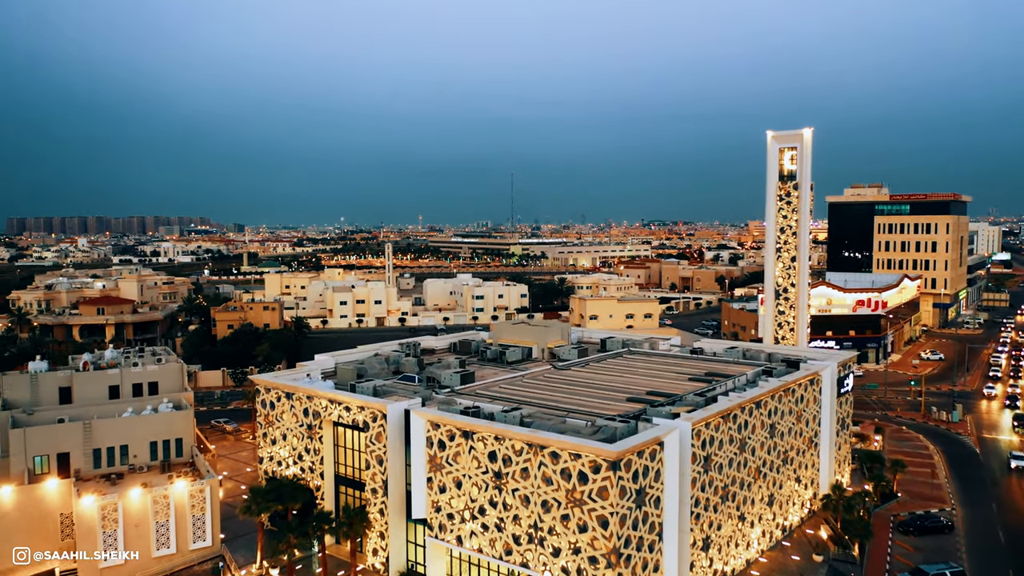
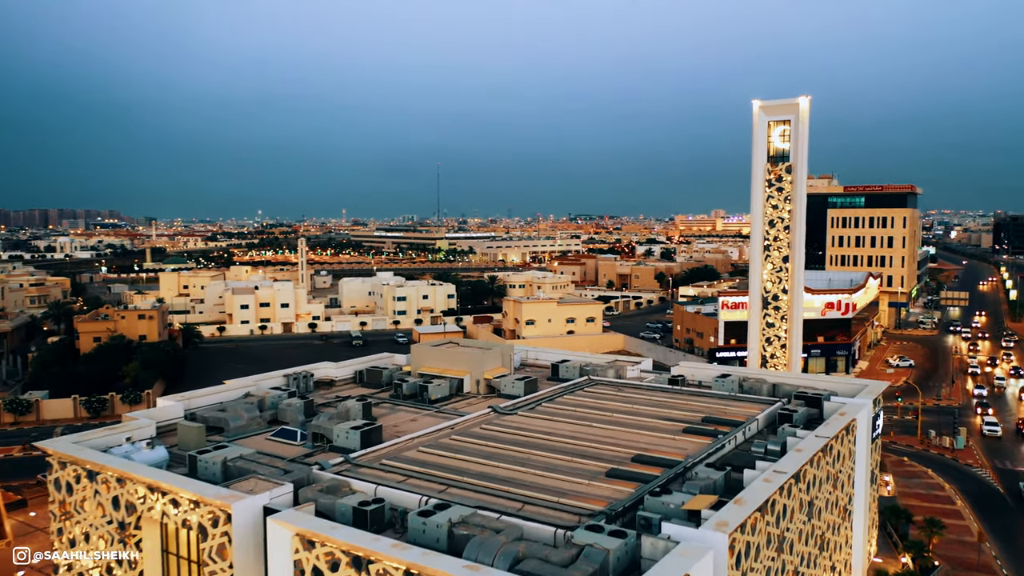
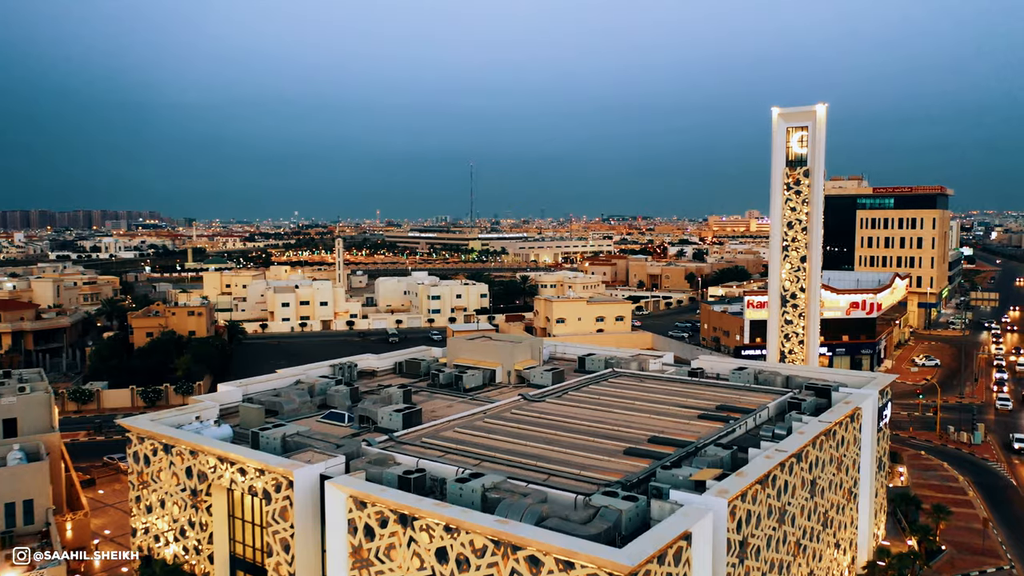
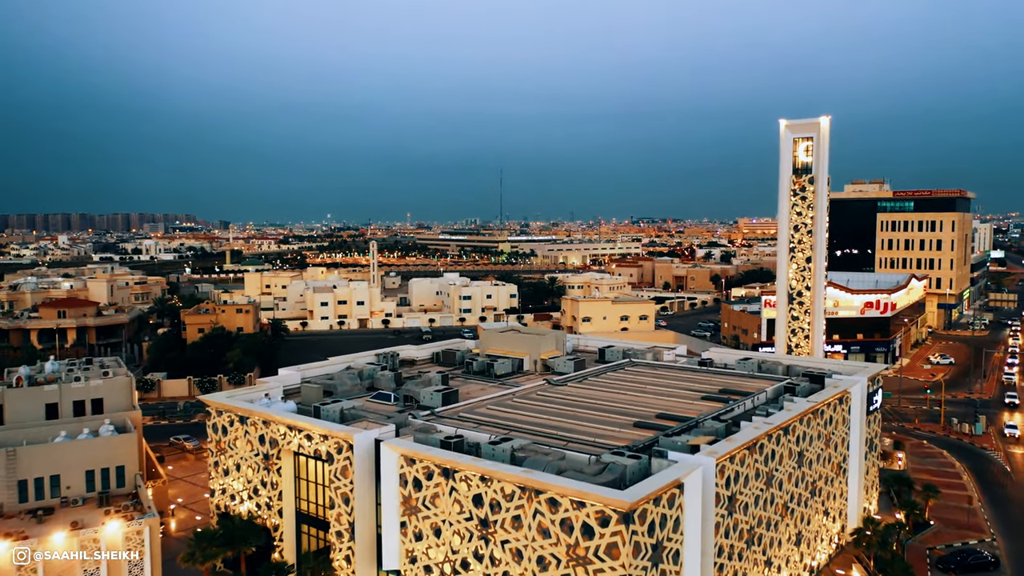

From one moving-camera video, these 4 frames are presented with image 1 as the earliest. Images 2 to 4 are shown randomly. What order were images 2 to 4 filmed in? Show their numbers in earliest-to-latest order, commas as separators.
4, 3, 2
